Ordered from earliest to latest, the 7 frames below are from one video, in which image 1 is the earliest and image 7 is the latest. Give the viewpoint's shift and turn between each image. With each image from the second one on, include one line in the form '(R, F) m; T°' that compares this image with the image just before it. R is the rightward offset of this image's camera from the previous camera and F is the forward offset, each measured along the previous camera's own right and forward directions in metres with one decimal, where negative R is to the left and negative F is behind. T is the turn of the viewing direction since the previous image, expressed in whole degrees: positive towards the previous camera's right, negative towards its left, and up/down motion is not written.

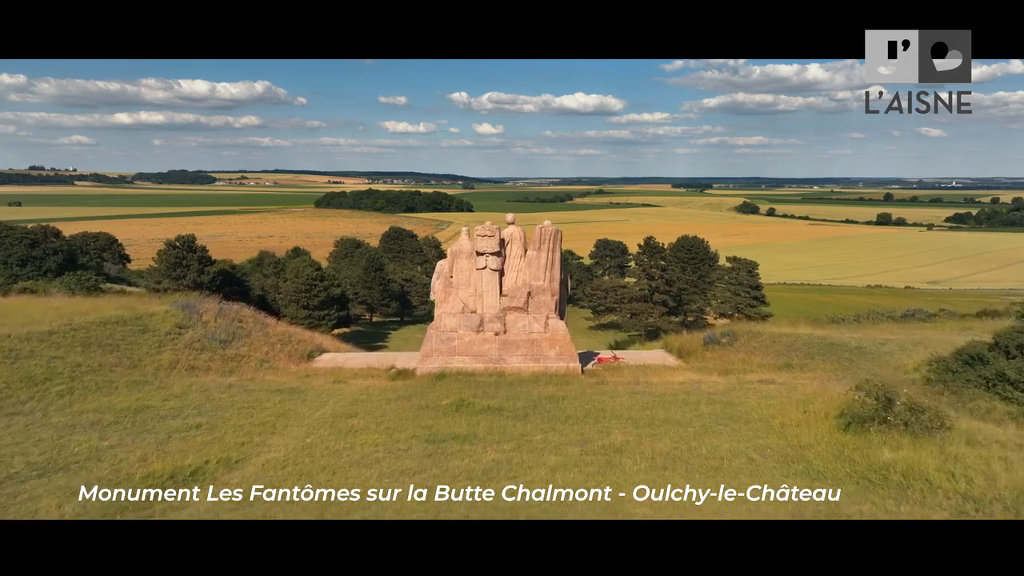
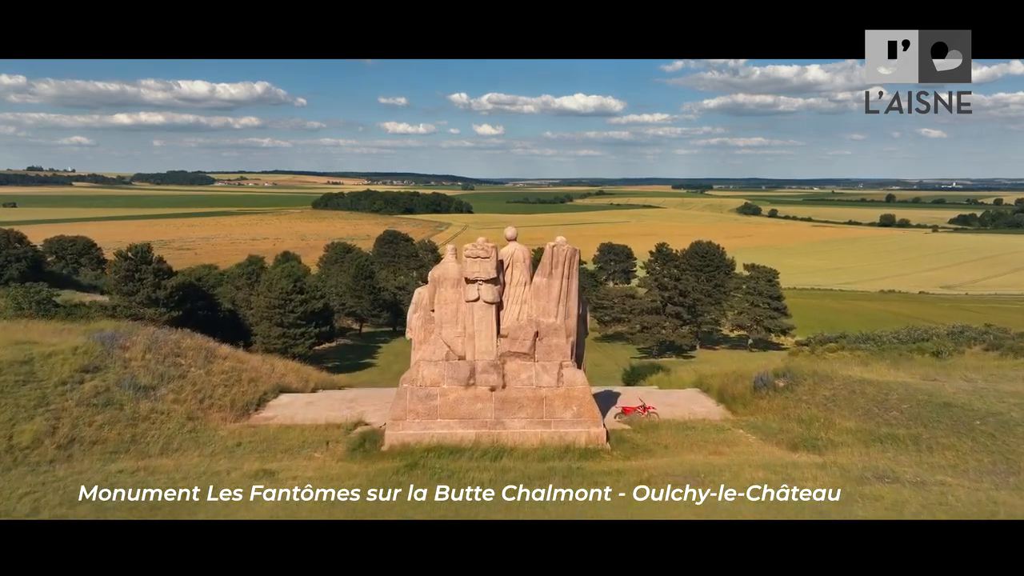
(0.0, +3.0) m; 0°
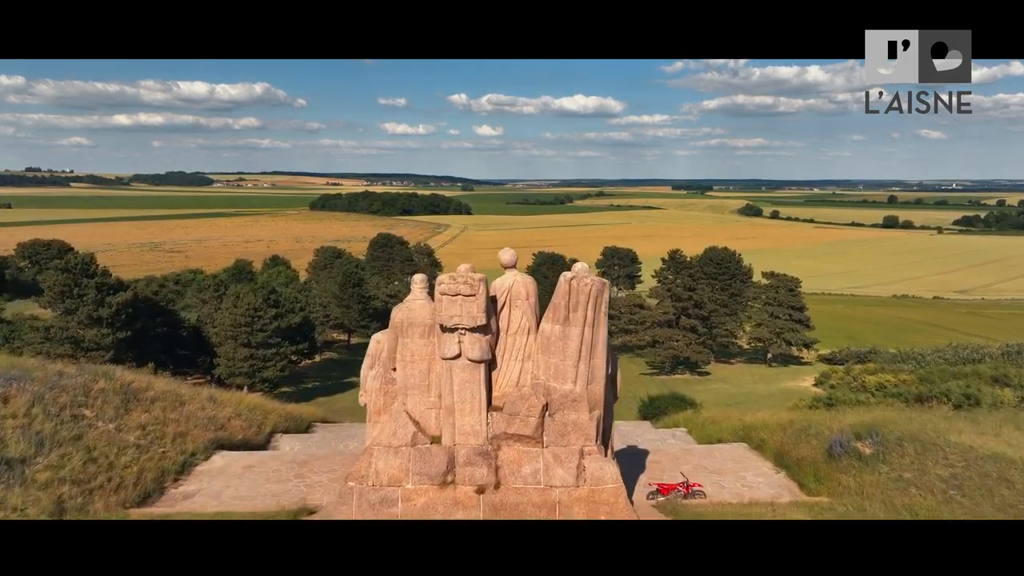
(0.0, +2.9) m; 0°
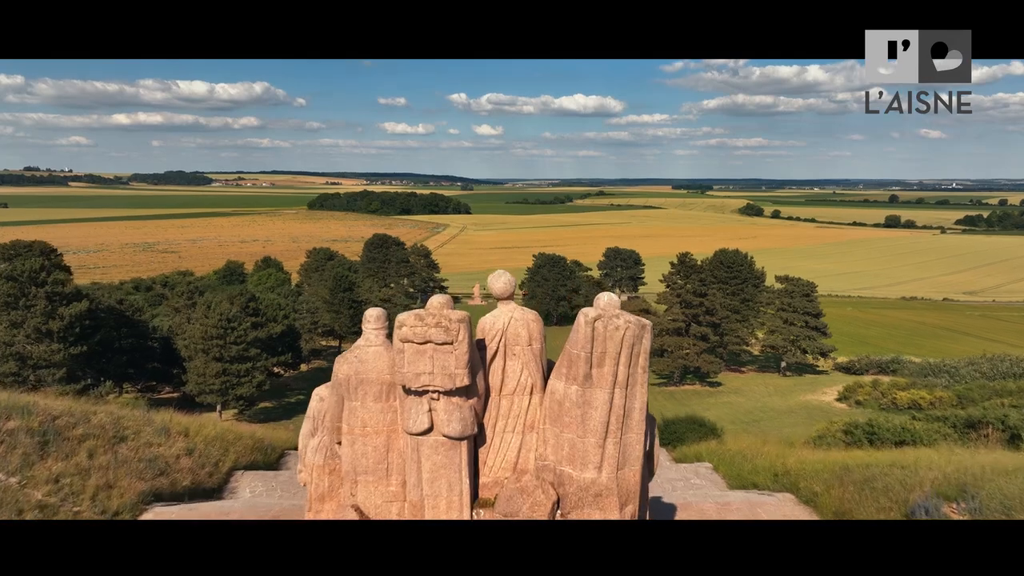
(0.0, +1.9) m; 0°
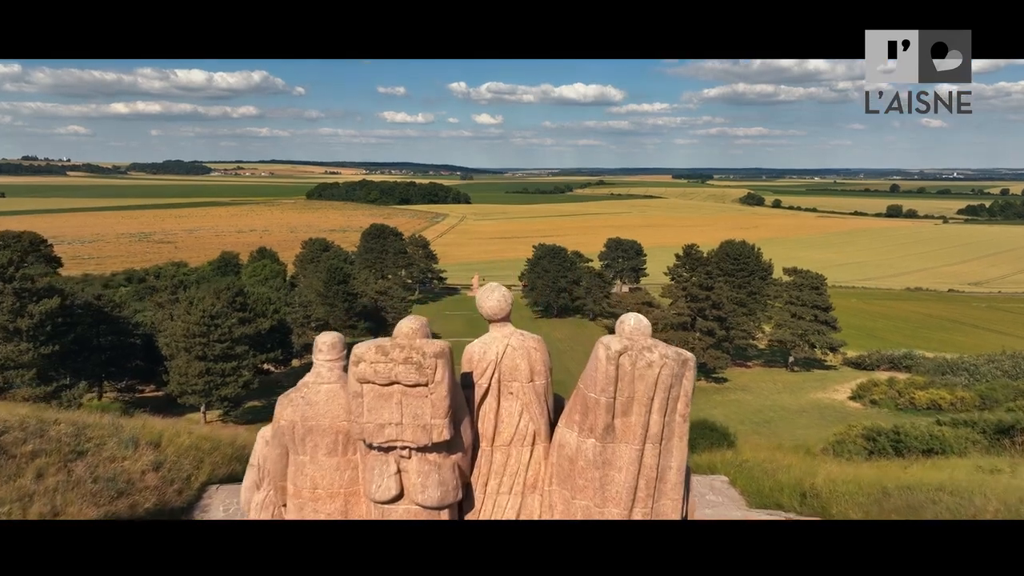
(0.0, +1.0) m; 0°
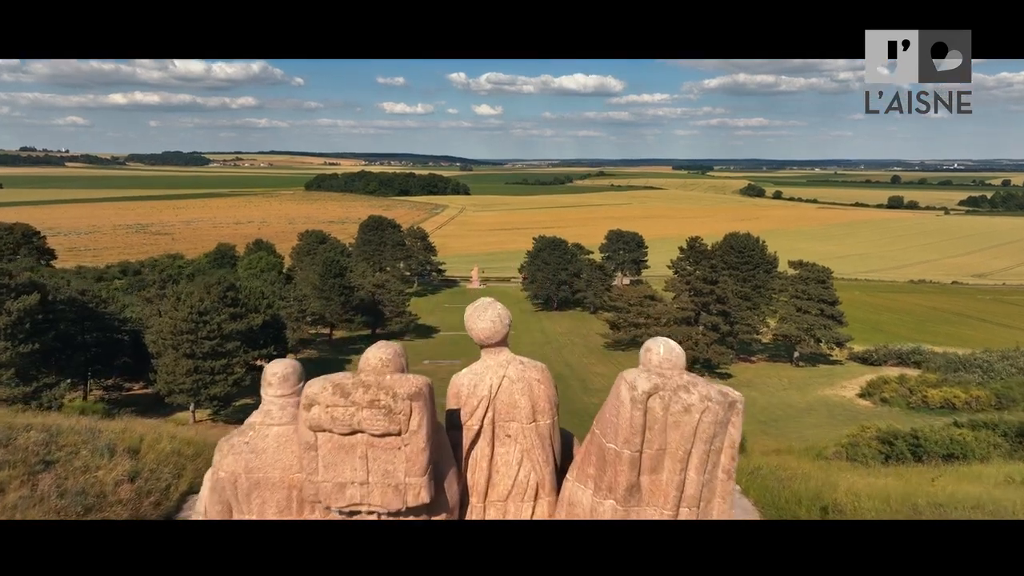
(0.0, +0.7) m; 0°
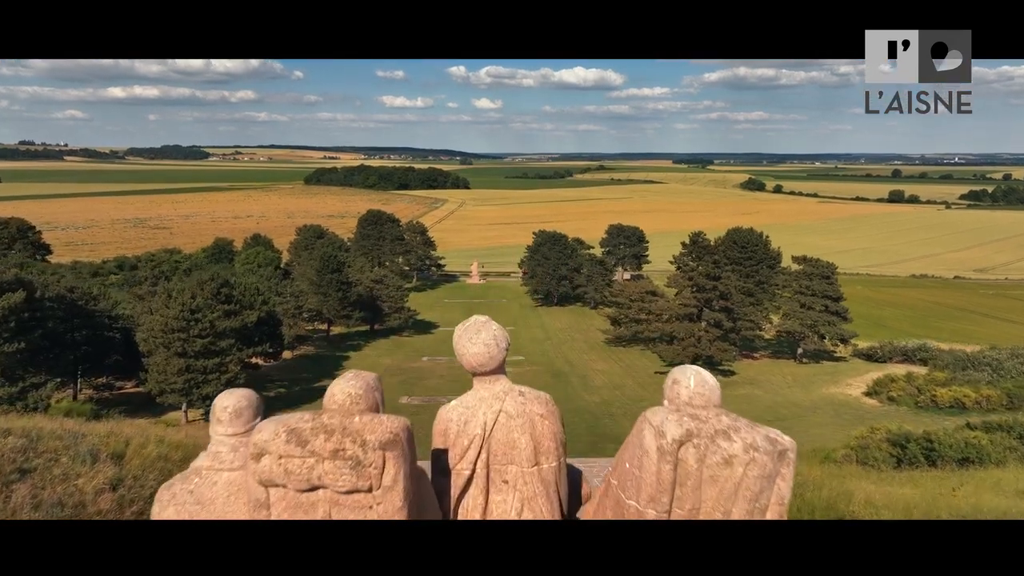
(0.0, +0.4) m; 0°
